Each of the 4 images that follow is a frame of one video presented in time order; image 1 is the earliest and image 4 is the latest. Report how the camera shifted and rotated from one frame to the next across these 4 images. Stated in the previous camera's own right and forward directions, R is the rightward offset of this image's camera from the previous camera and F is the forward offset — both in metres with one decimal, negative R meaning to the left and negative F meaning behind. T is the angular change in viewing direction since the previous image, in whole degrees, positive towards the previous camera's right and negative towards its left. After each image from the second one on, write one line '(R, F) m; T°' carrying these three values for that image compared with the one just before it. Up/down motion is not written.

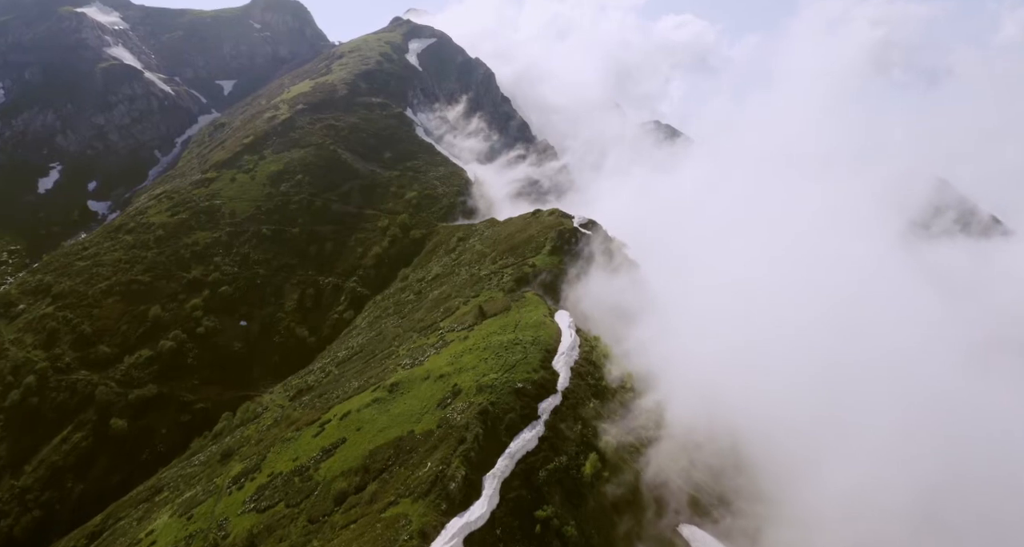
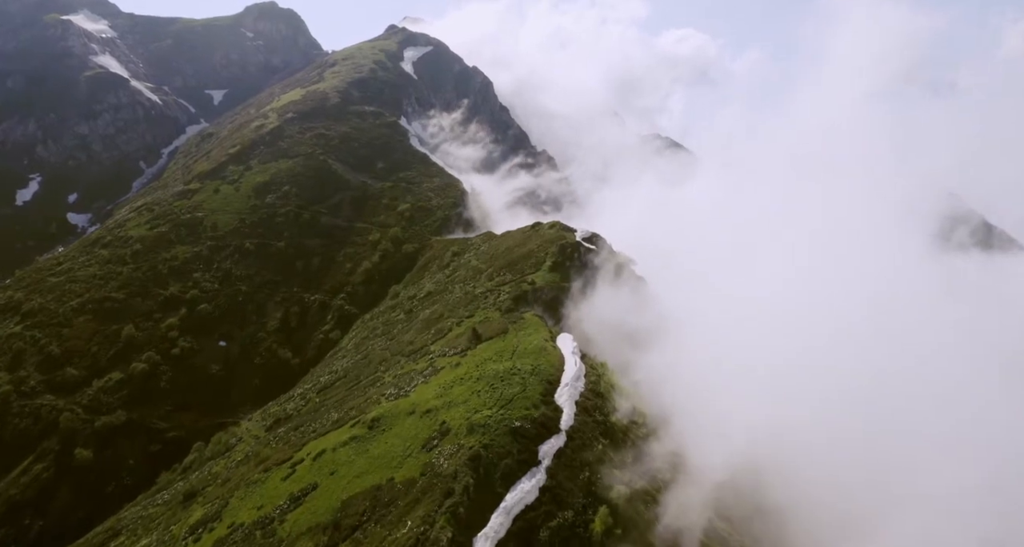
(+0.2, +9.1) m; 0°
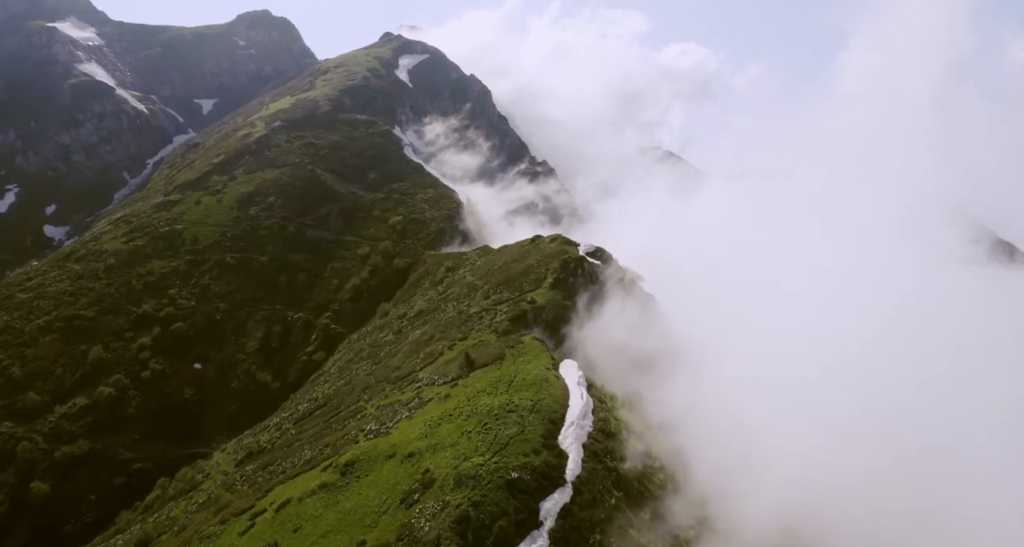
(+0.2, +9.4) m; 0°
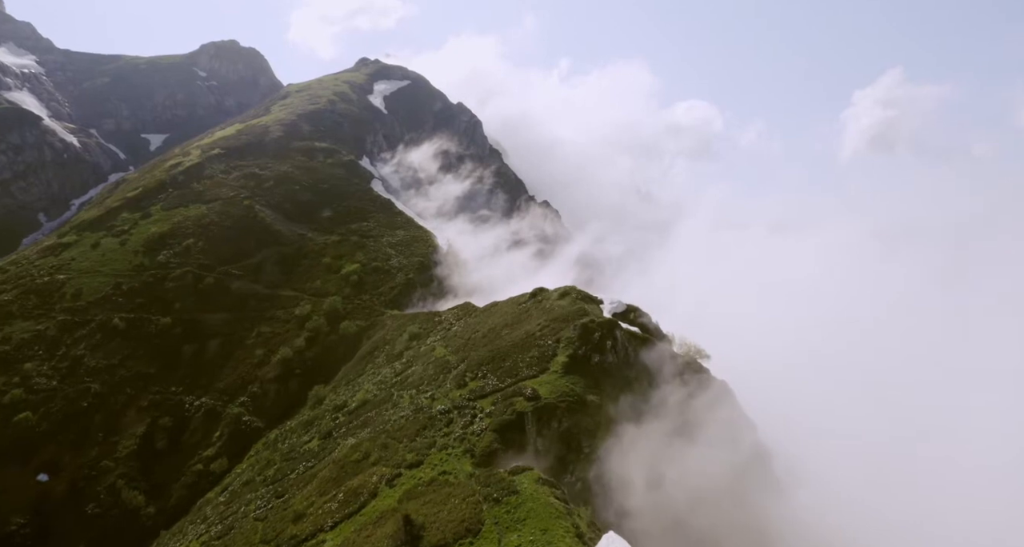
(+0.6, +37.2) m; 0°
